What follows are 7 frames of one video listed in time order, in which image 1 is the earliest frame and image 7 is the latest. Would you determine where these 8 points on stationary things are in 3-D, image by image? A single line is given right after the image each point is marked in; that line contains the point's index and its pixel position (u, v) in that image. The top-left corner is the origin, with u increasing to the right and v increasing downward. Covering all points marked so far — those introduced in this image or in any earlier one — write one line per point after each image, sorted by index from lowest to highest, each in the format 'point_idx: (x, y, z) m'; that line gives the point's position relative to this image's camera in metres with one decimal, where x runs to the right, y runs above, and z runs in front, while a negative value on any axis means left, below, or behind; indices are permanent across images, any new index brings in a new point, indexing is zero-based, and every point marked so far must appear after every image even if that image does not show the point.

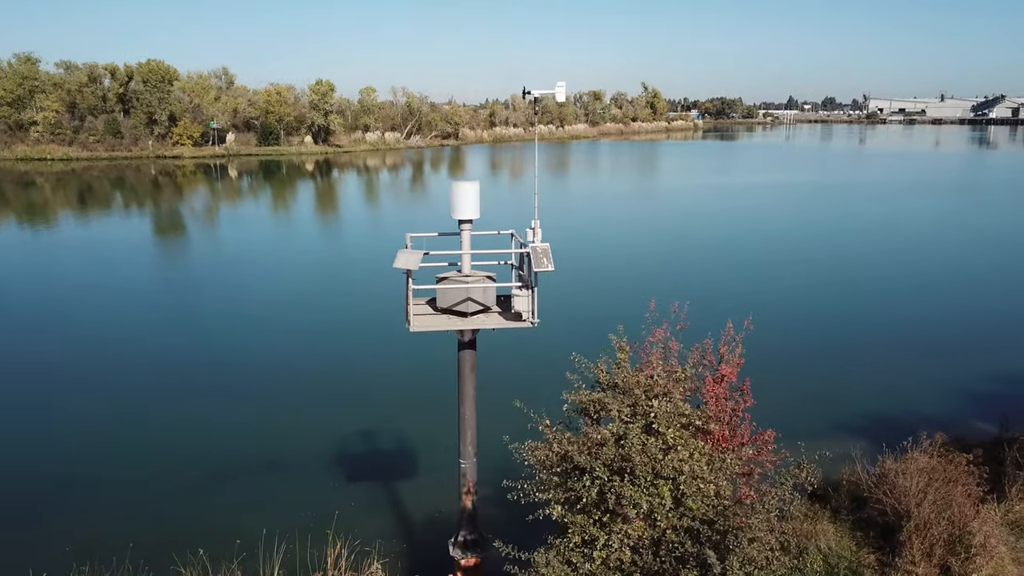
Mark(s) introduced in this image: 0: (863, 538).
0: (+3.0, -2.2, +7.0) m
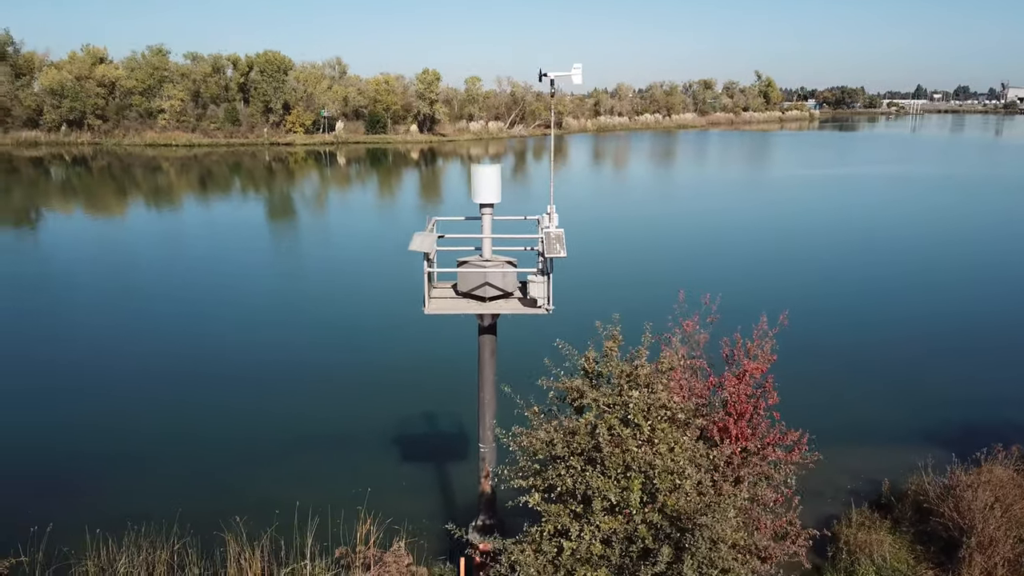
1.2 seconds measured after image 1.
0: (+3.4, -2.2, +6.6) m
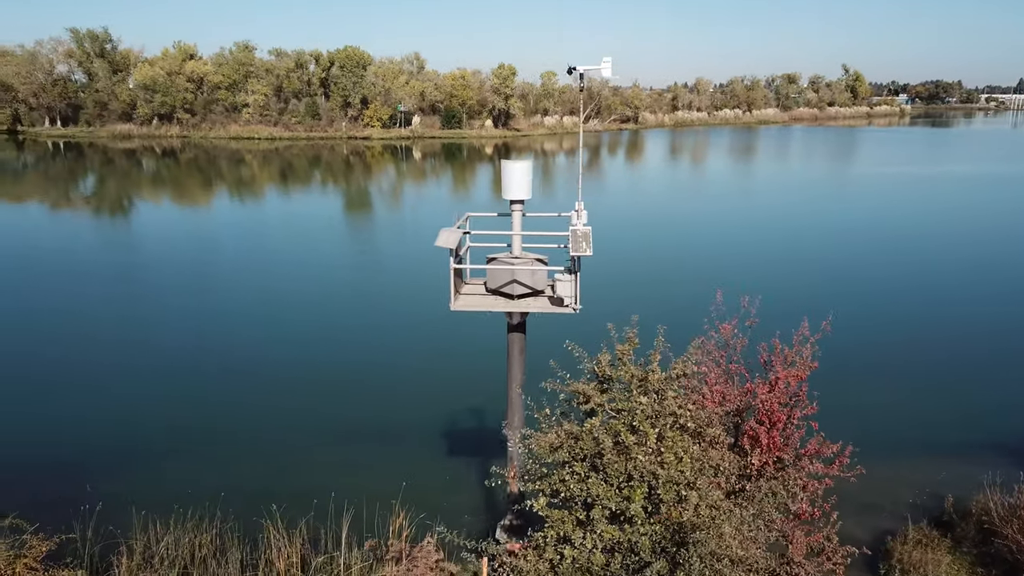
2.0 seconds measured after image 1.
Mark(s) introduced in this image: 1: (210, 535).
0: (+3.7, -2.2, +6.2) m
1: (-2.3, -1.8, +6.0) m
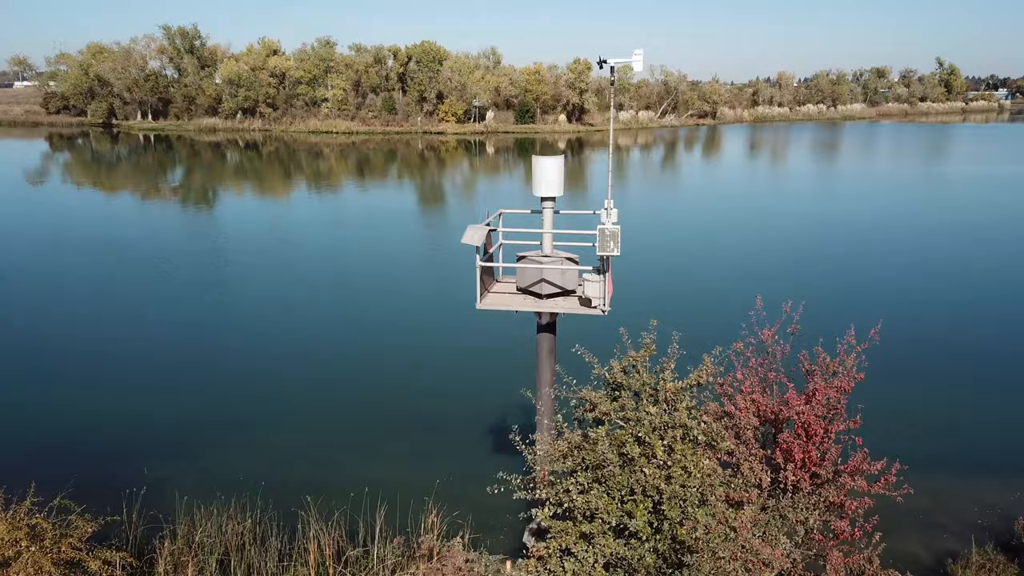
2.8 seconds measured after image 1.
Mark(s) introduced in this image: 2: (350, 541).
0: (+3.9, -2.3, +5.8) m
1: (-2.0, -1.8, +6.1) m
2: (-1.3, -2.0, +6.3) m
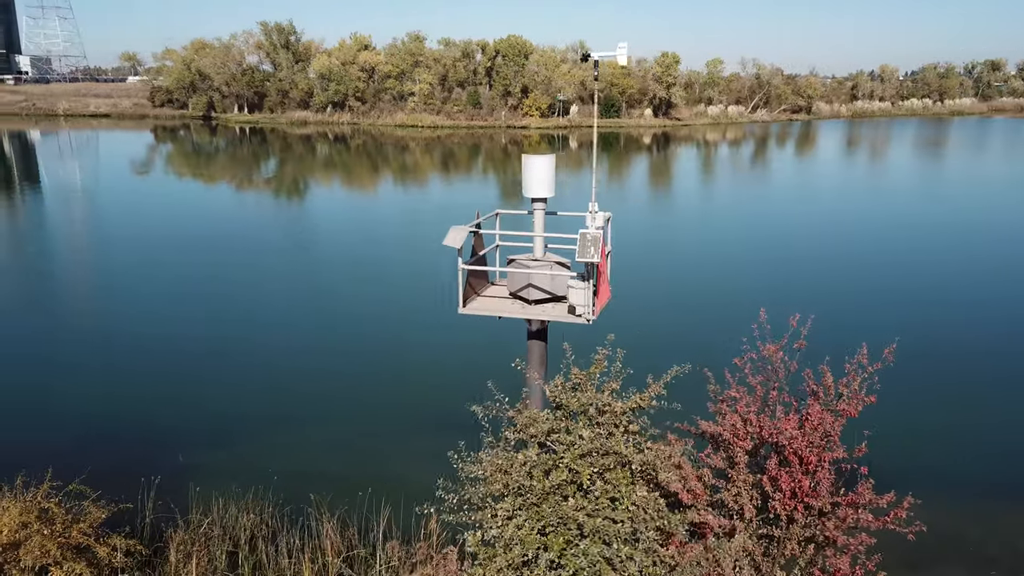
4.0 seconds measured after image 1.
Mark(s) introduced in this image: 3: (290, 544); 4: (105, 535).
0: (+4.0, -2.4, +5.2) m
1: (-1.9, -1.7, +6.1) m
2: (-1.1, -2.0, +6.3) m
3: (-1.6, -1.9, +6.0) m
4: (-2.7, -1.7, +5.4) m
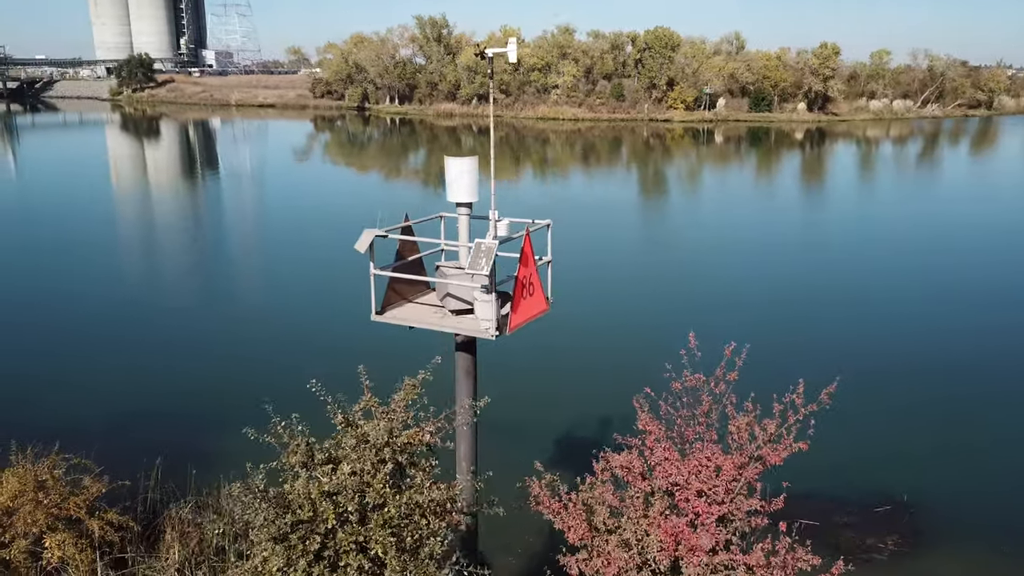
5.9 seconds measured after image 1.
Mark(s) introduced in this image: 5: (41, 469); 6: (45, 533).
0: (+3.6, -2.6, +4.3) m
1: (-1.9, -1.7, +6.2) m
2: (-1.2, -1.9, +6.3) m
3: (-1.7, -1.9, +6.1) m
4: (-2.9, -1.6, +5.7) m
5: (-3.2, -1.3, +5.5) m
6: (-3.1, -1.6, +5.3) m
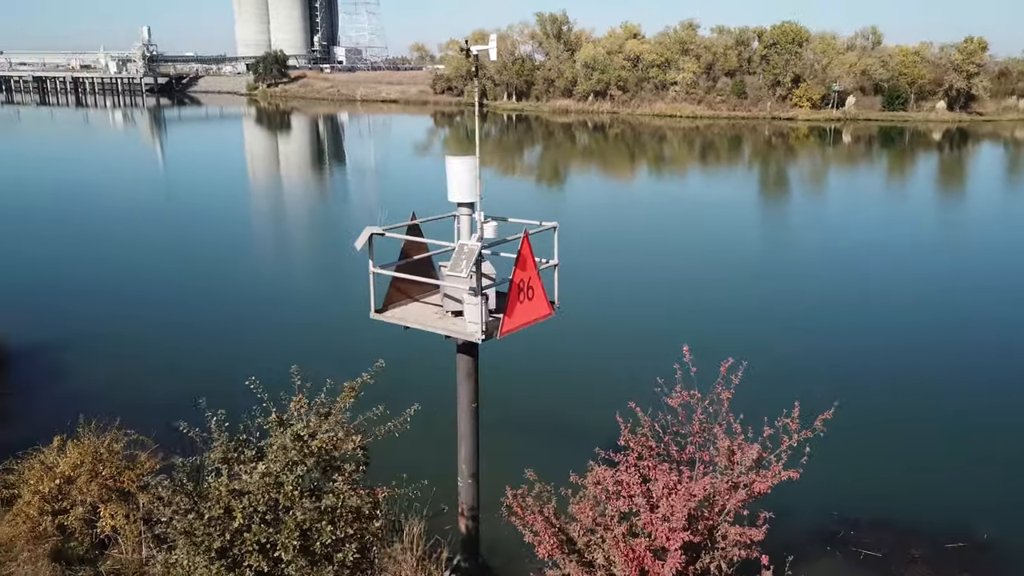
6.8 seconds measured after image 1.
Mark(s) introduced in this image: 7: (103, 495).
0: (+3.5, -2.8, +3.7) m
1: (-1.6, -1.6, +6.4) m
2: (-0.9, -1.9, +6.3) m
3: (-1.5, -1.8, +6.2) m
4: (-2.7, -1.5, +6.0) m
5: (-3.0, -1.1, +5.9) m
6: (-2.9, -1.5, +5.7) m
7: (-2.9, -1.5, +5.7) m
